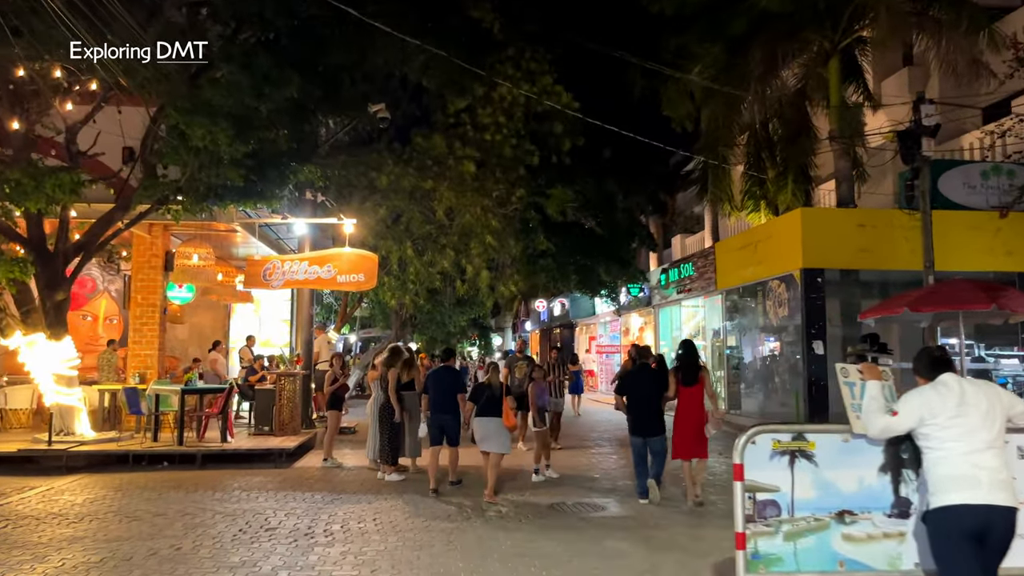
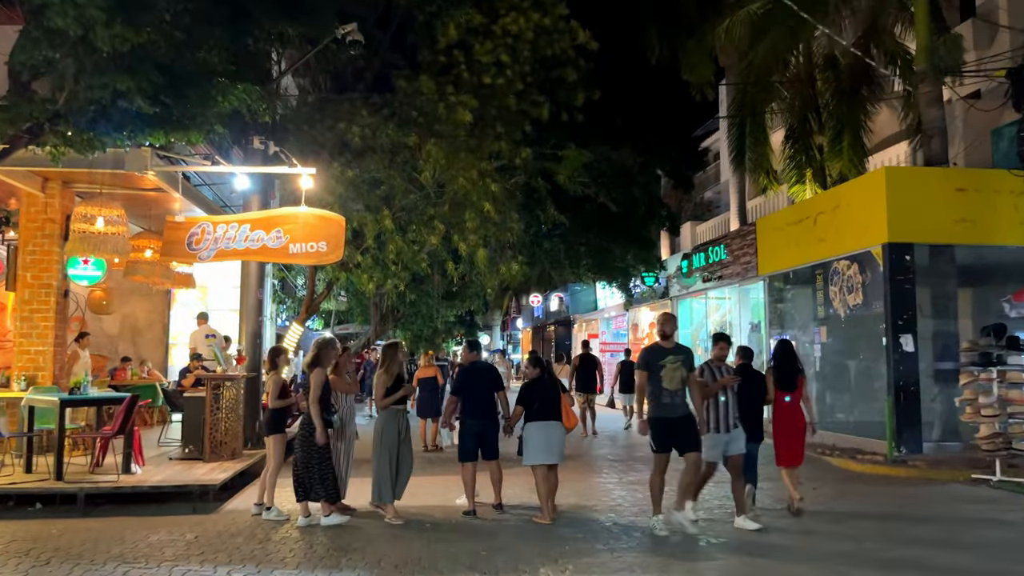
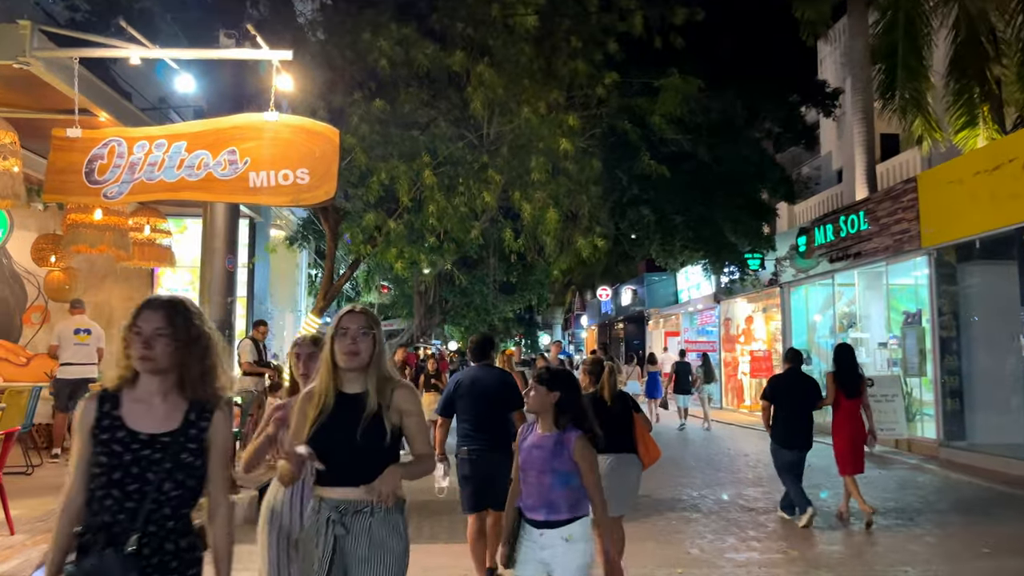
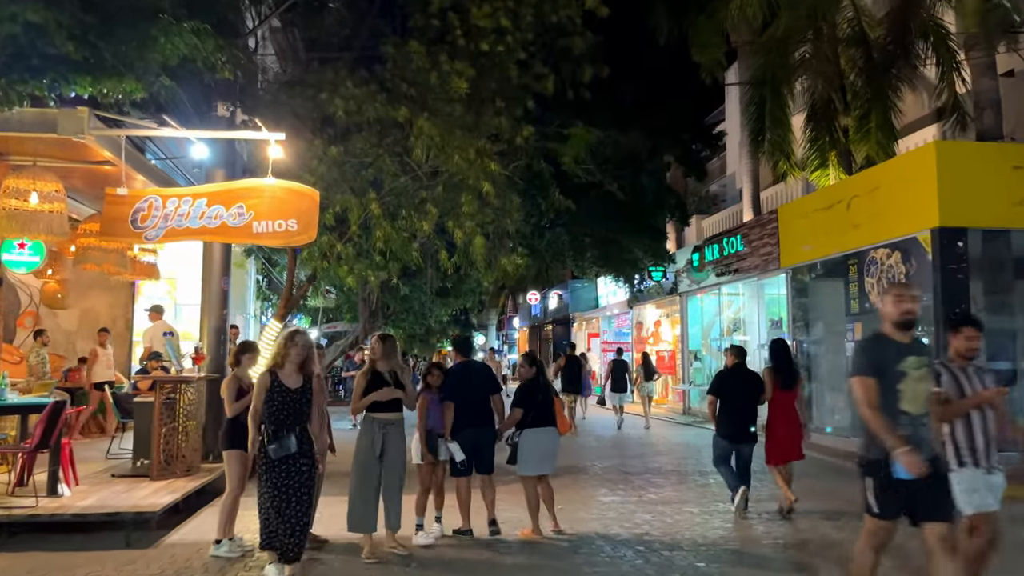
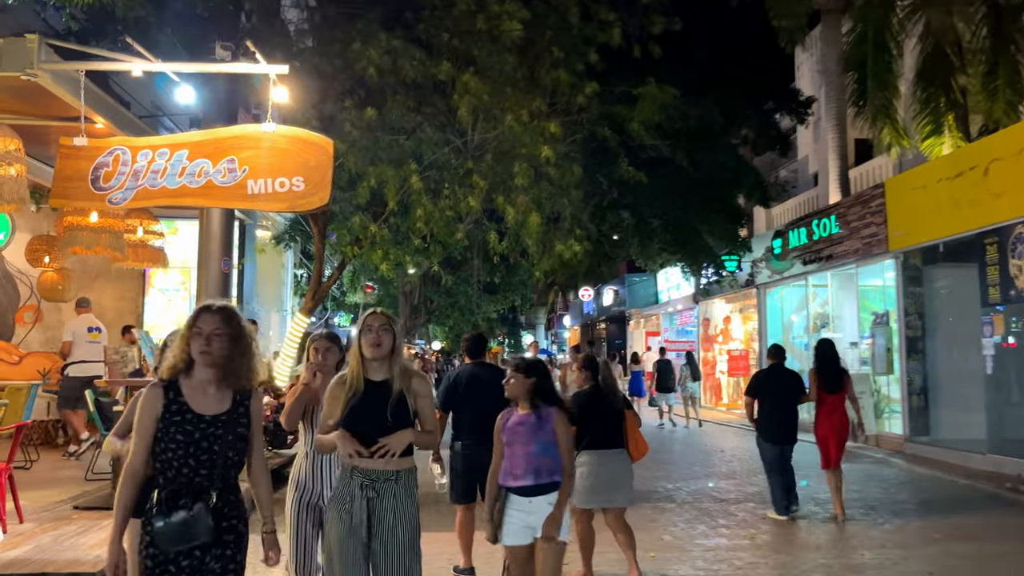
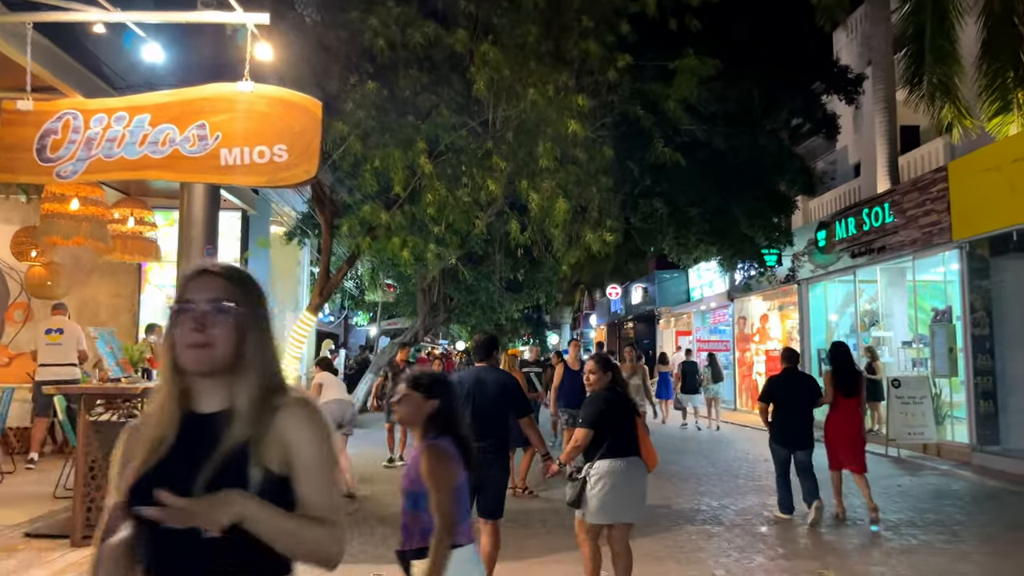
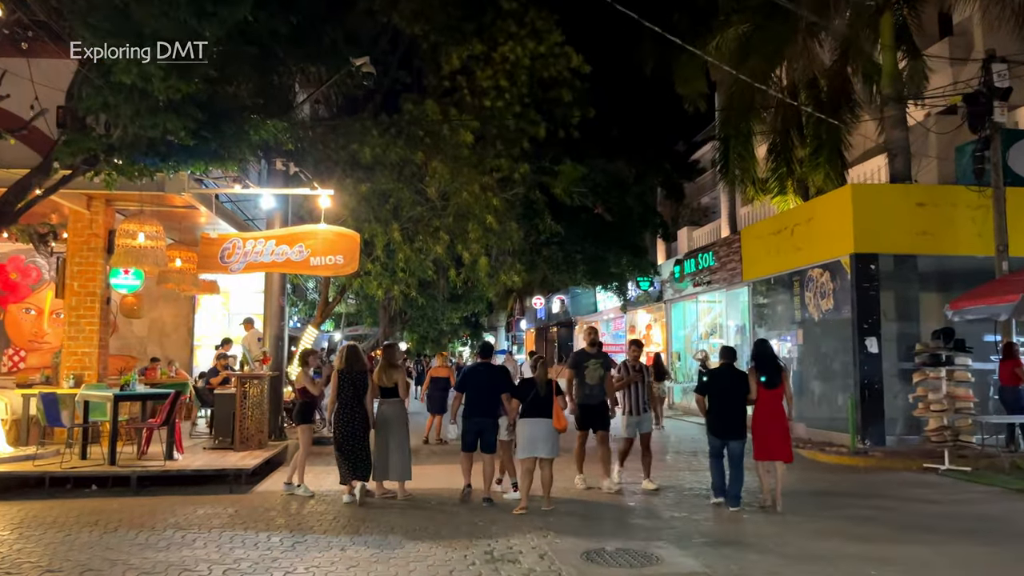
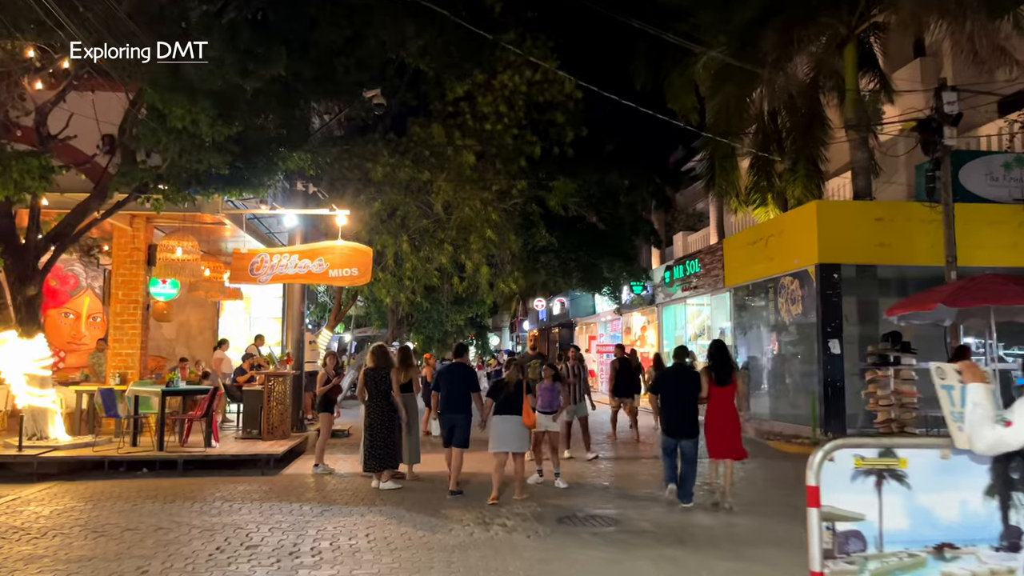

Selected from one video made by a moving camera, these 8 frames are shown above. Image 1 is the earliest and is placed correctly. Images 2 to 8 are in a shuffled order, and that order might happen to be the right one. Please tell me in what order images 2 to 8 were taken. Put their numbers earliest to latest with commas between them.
8, 7, 2, 4, 5, 3, 6
